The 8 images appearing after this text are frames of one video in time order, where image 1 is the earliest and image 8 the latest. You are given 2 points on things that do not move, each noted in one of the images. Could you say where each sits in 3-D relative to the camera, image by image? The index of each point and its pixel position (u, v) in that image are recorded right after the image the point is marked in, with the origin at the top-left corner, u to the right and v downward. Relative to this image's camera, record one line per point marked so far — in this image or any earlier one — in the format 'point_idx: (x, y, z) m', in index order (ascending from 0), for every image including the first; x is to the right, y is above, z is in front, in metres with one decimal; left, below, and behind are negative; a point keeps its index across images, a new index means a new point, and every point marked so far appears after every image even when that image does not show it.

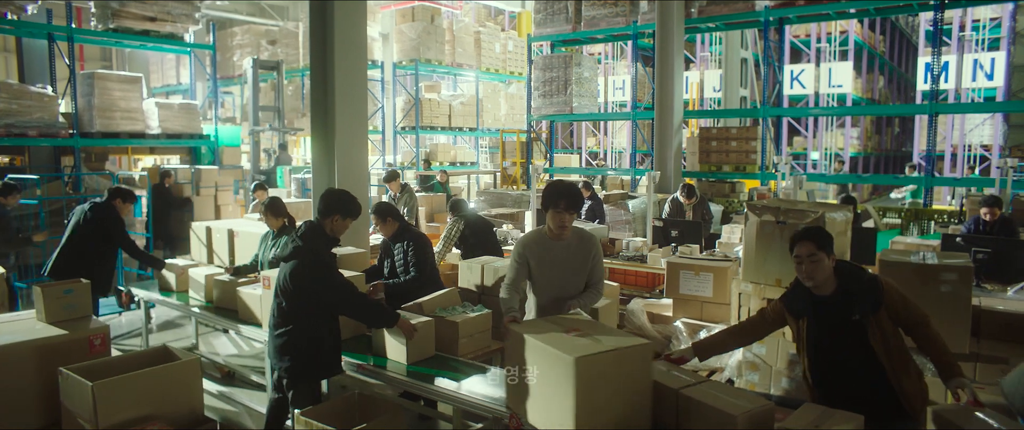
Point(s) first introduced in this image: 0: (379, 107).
0: (-2.6, +2.1, +14.2) m
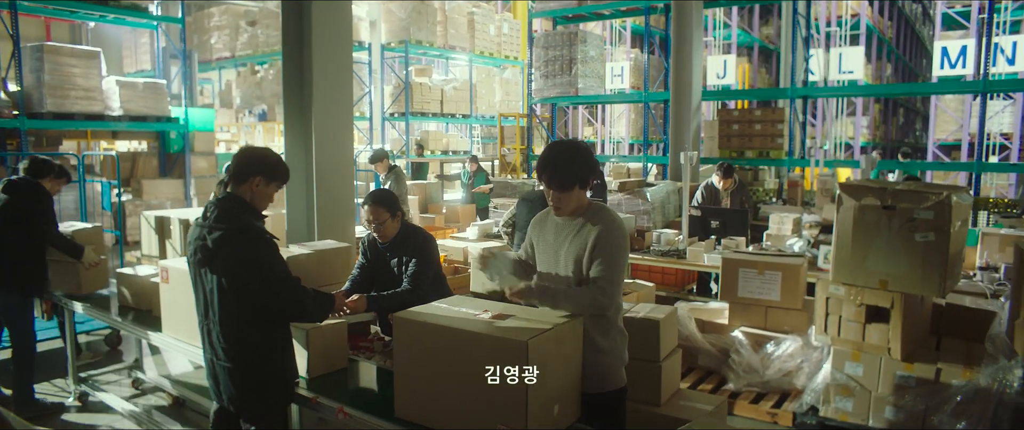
0: (-2.6, +2.2, +13.3) m
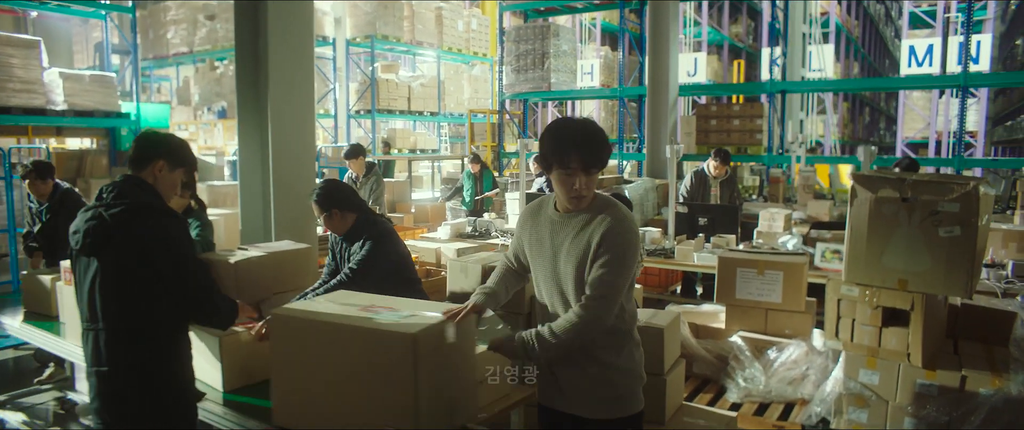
0: (-3.2, +2.2, +12.8) m
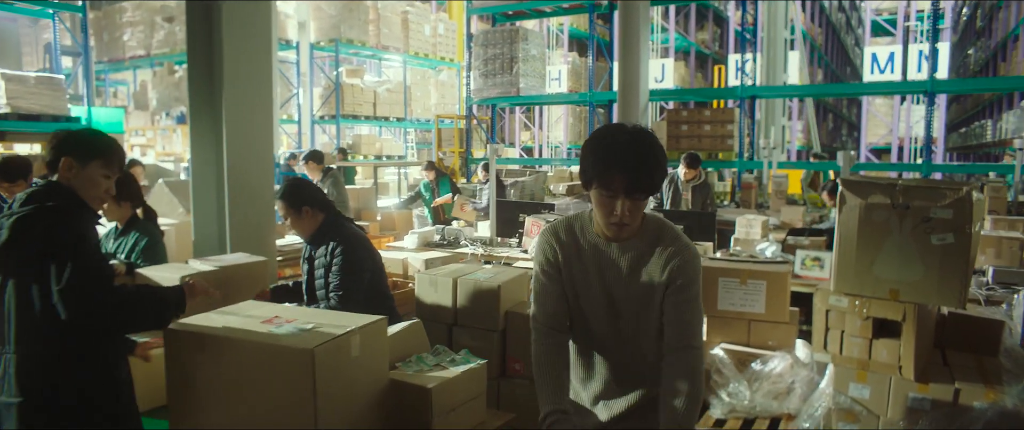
0: (-3.7, +2.1, +12.5) m
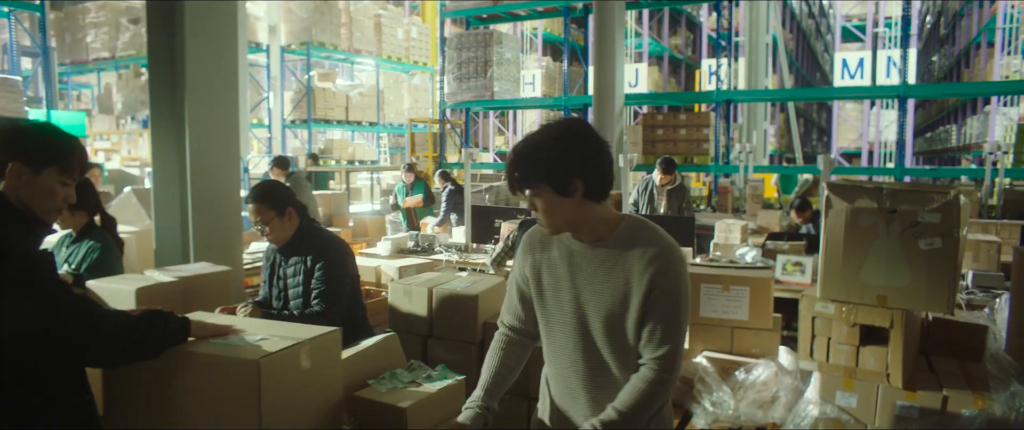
0: (-4.2, +2.0, +12.3) m
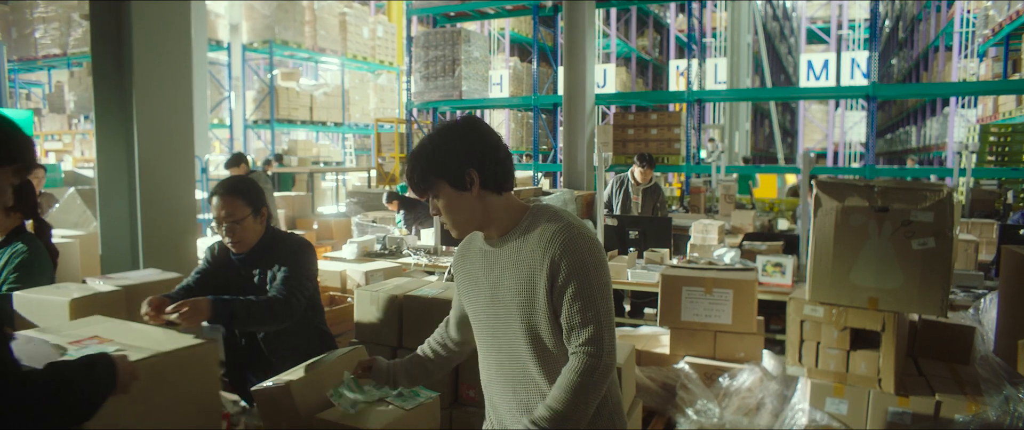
0: (-4.7, +1.9, +11.9) m
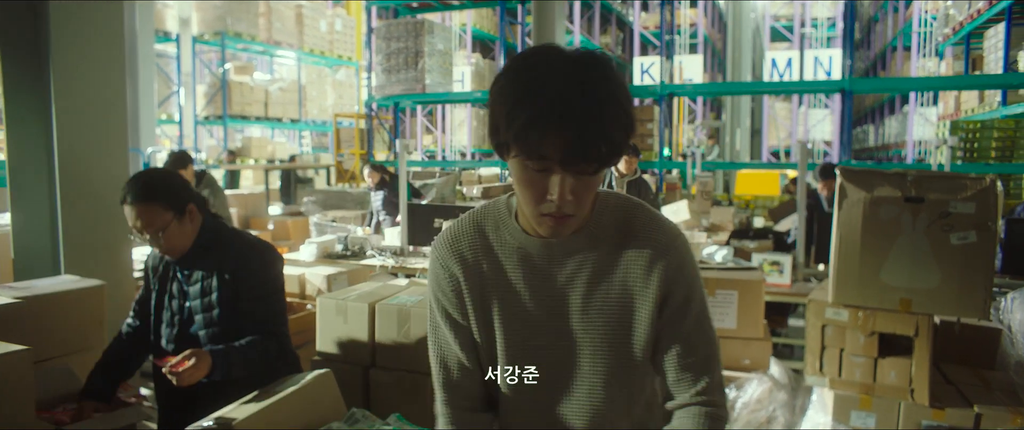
0: (-5.3, +1.9, +11.4) m
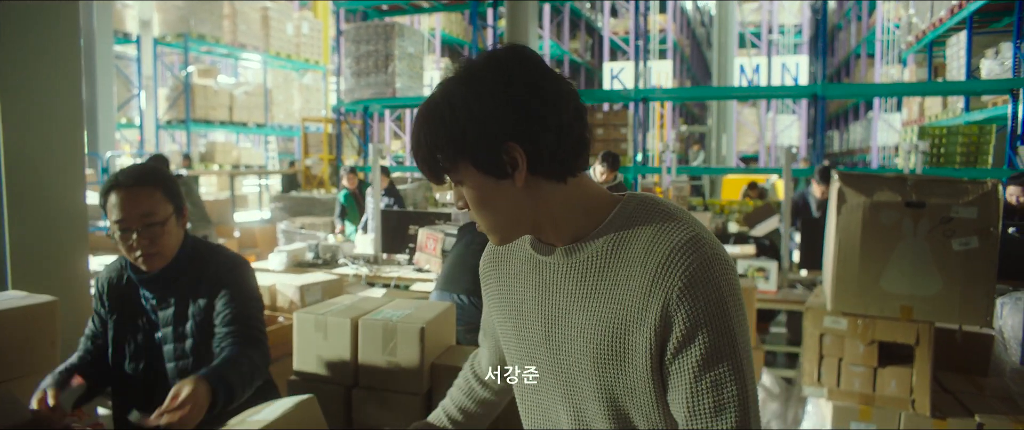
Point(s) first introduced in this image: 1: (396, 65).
0: (-5.7, +1.8, +11.0) m
1: (-1.3, +1.7, +8.3) m
